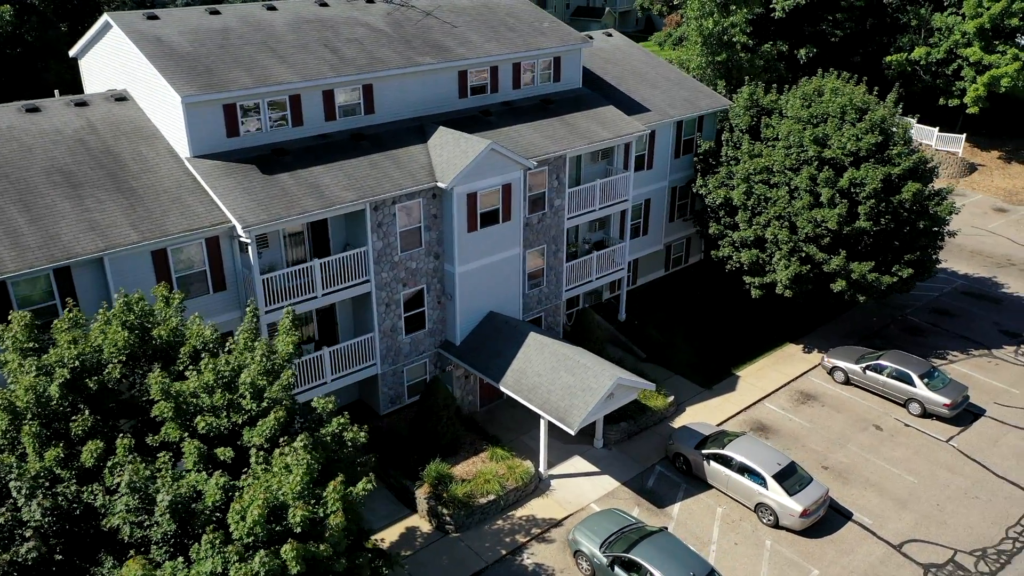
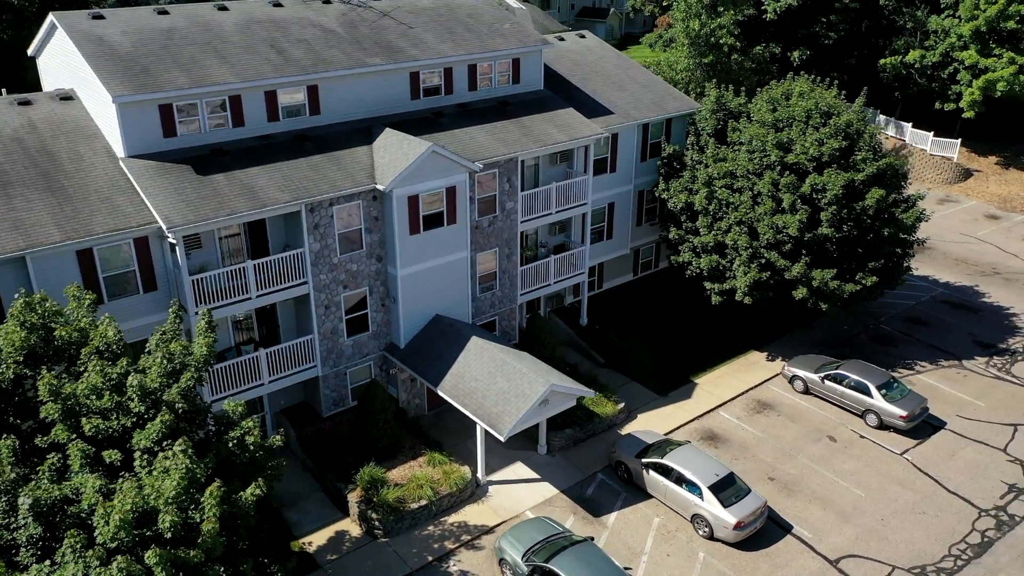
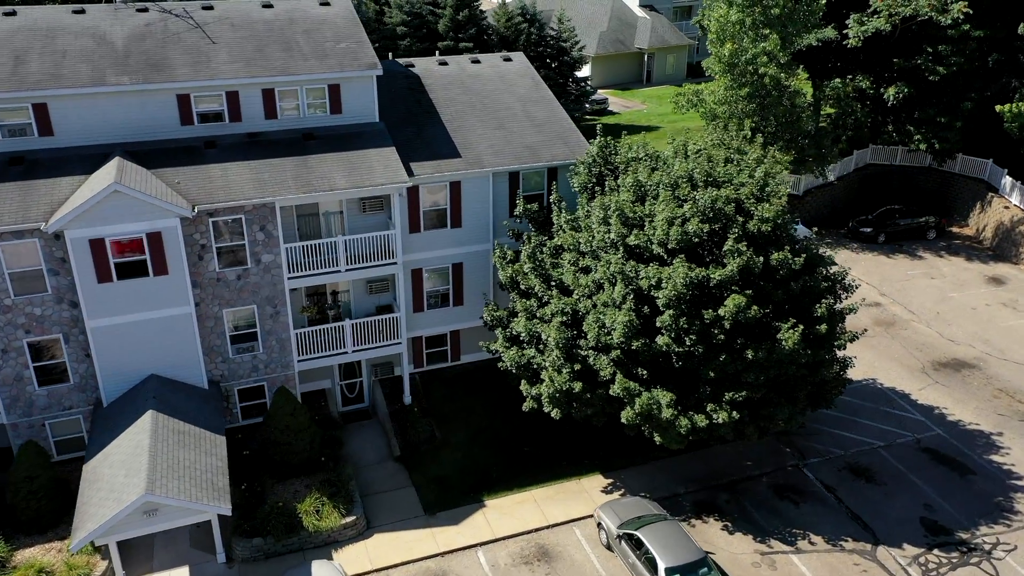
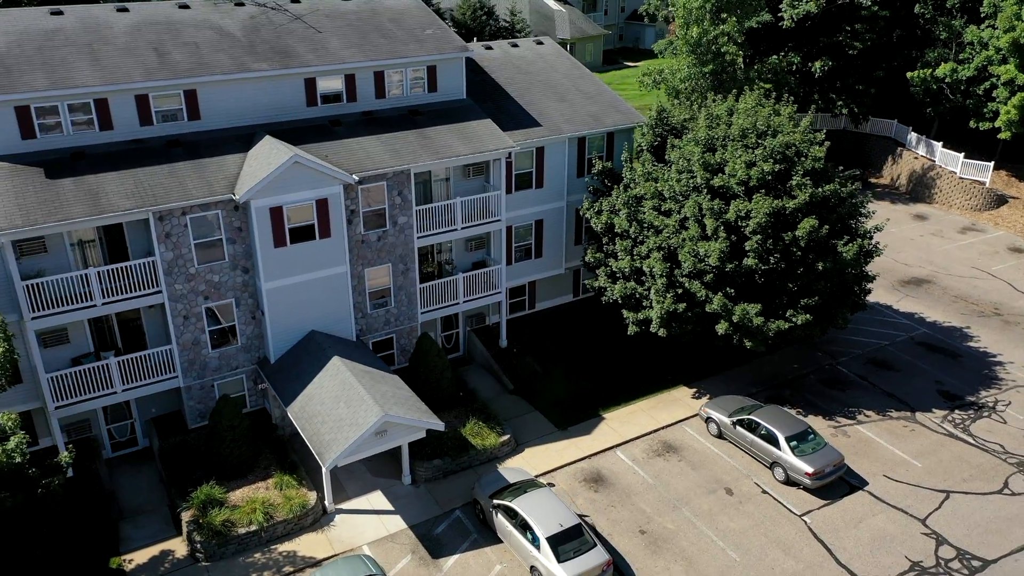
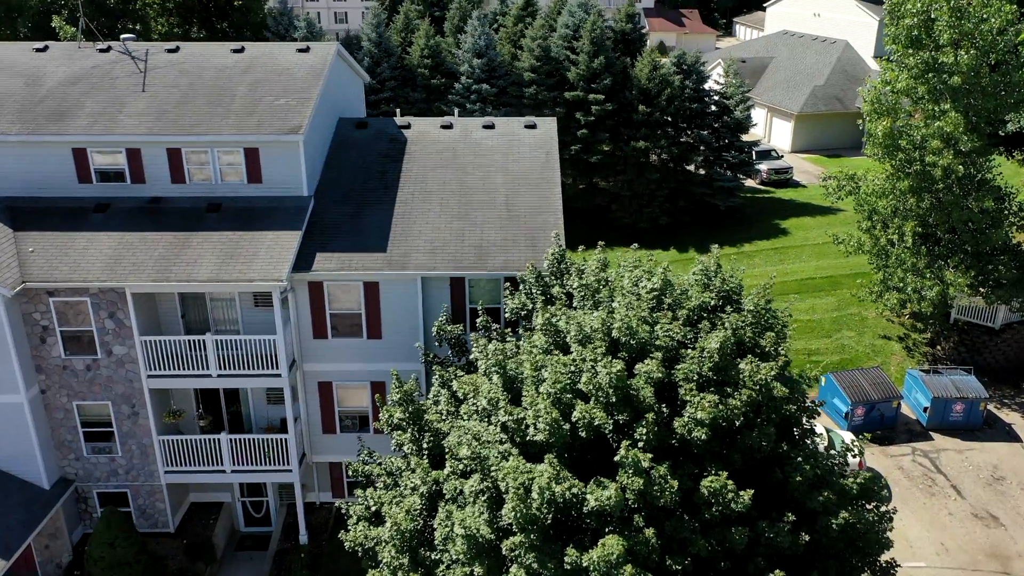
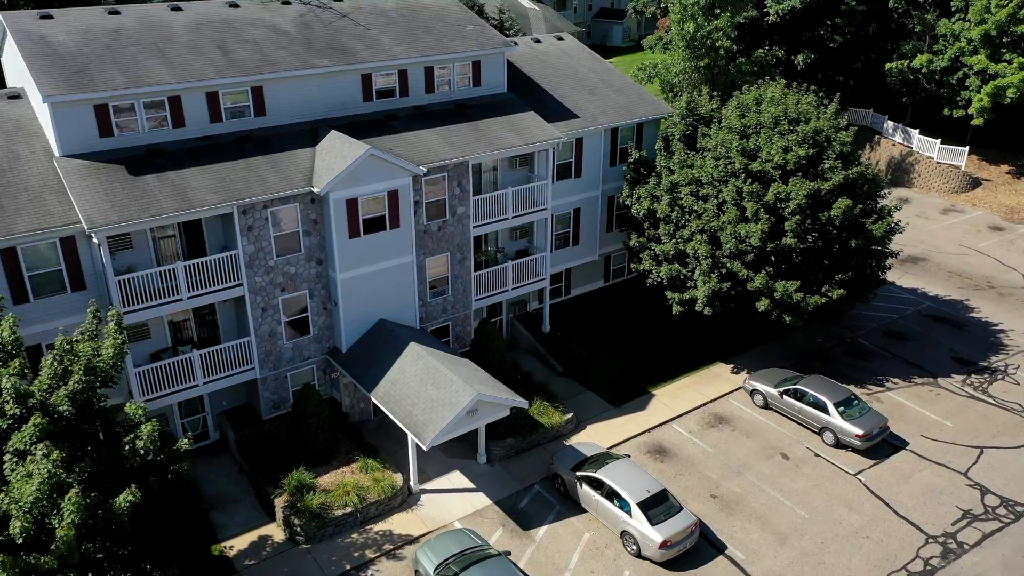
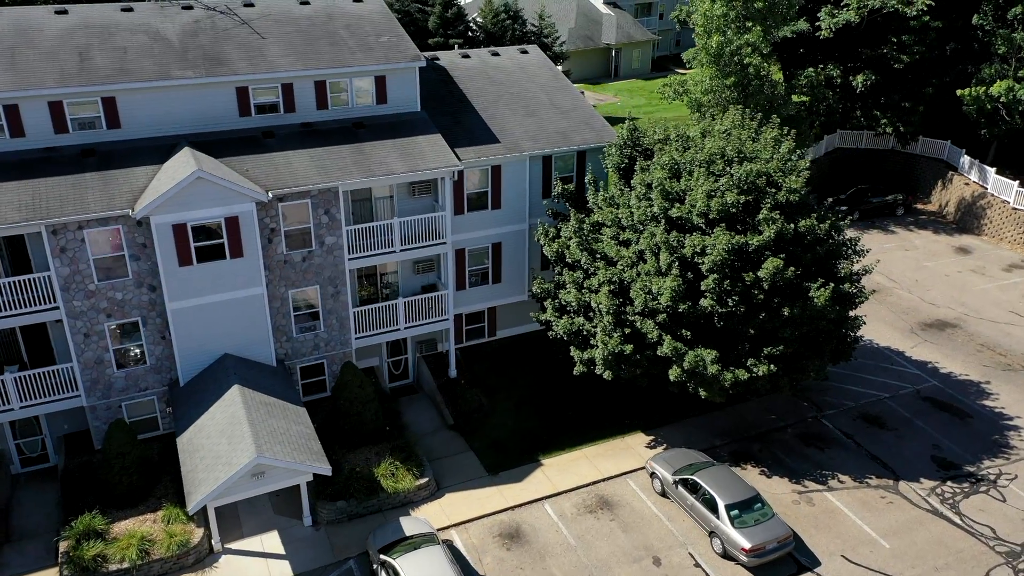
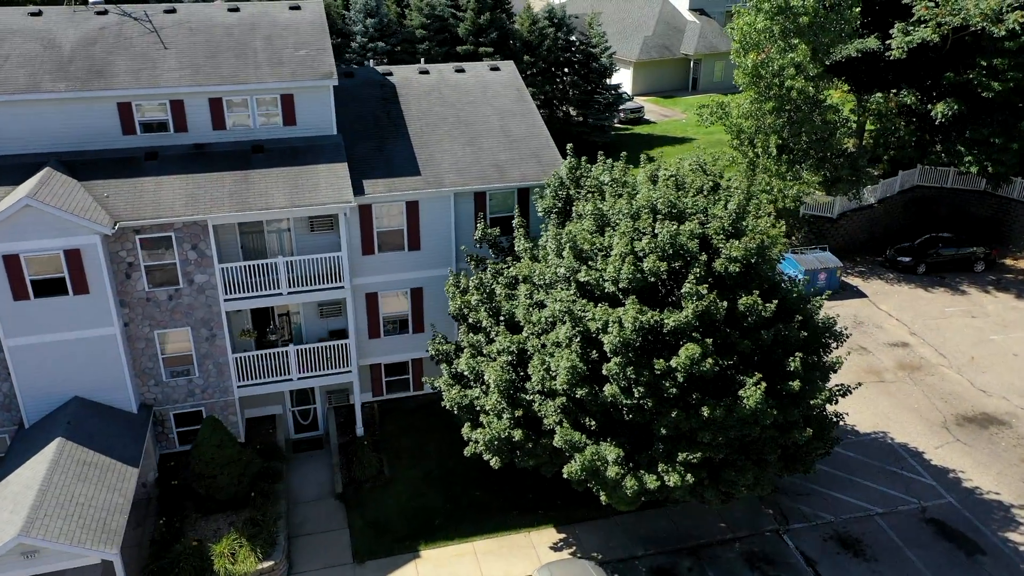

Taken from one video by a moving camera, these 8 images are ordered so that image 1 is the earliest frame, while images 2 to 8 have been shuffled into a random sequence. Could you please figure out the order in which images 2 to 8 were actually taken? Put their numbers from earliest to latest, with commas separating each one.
2, 6, 4, 7, 3, 8, 5
